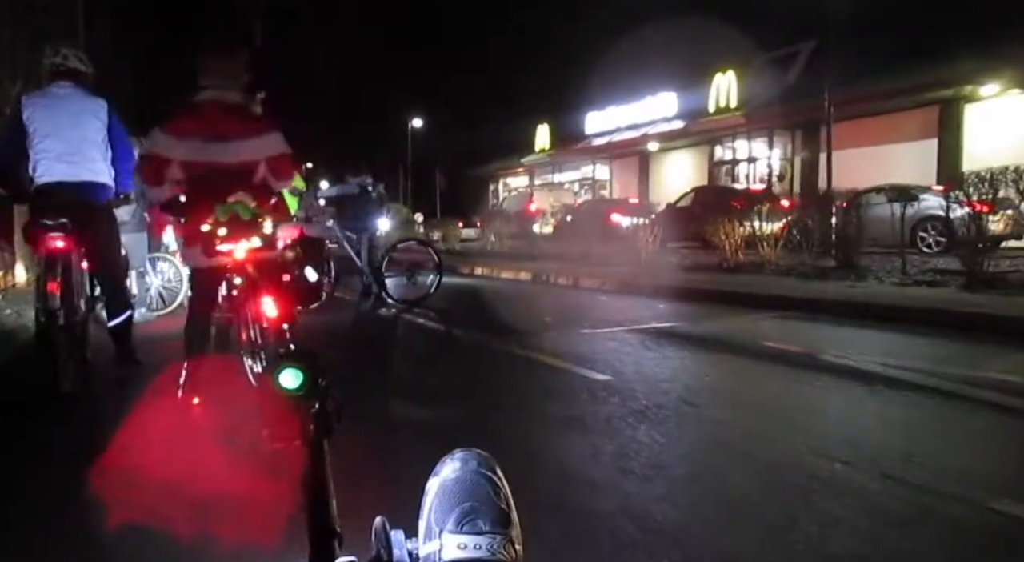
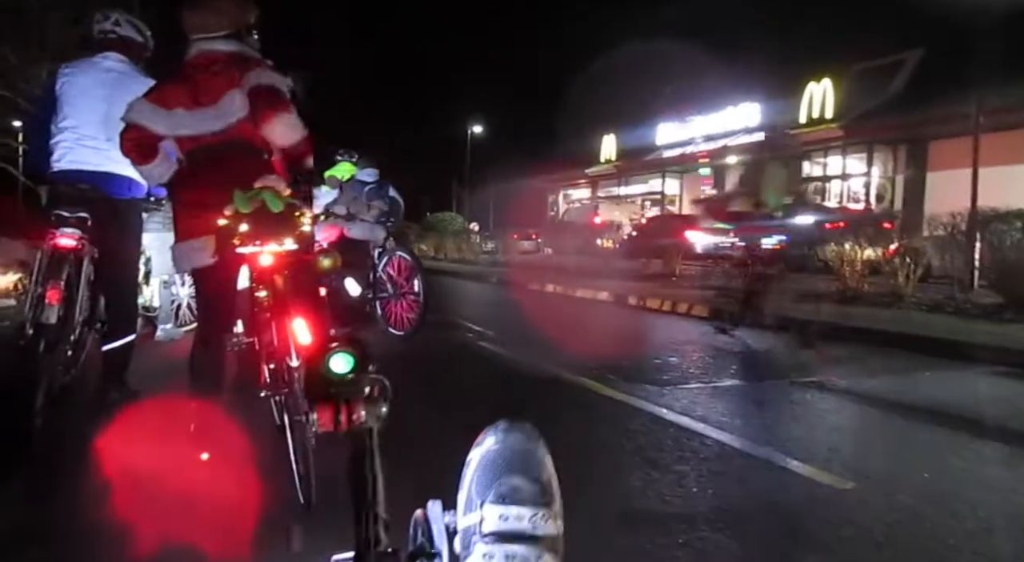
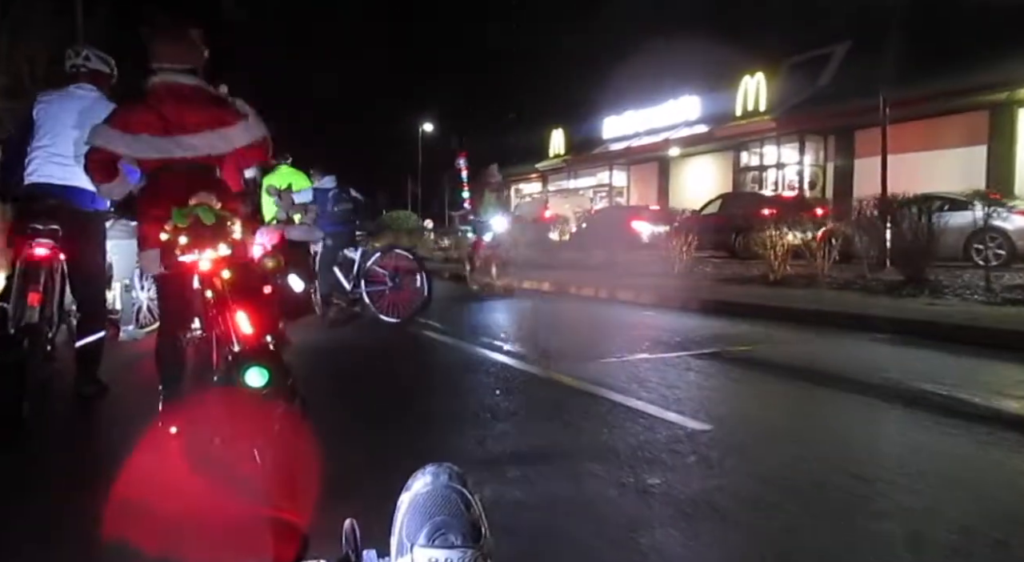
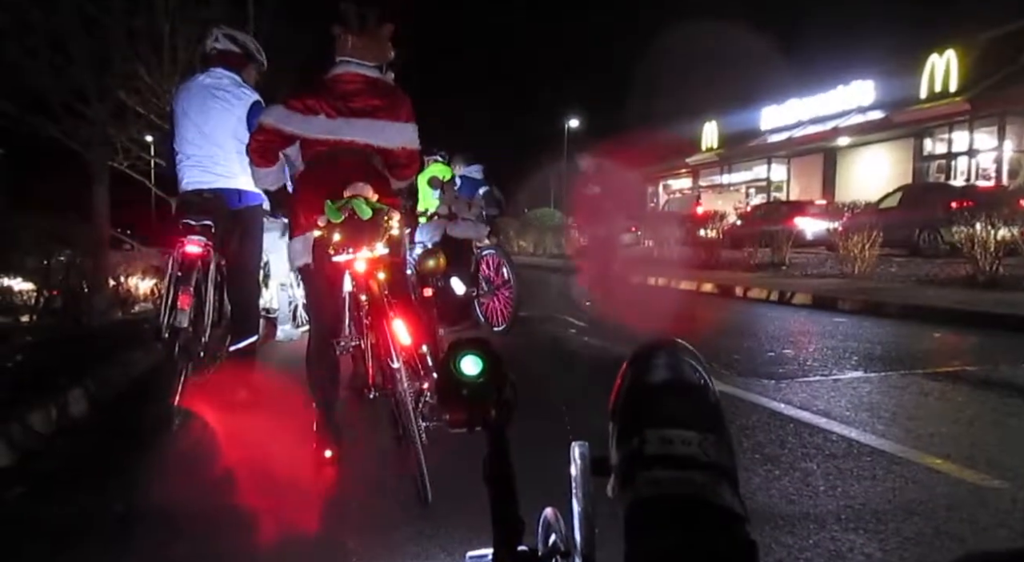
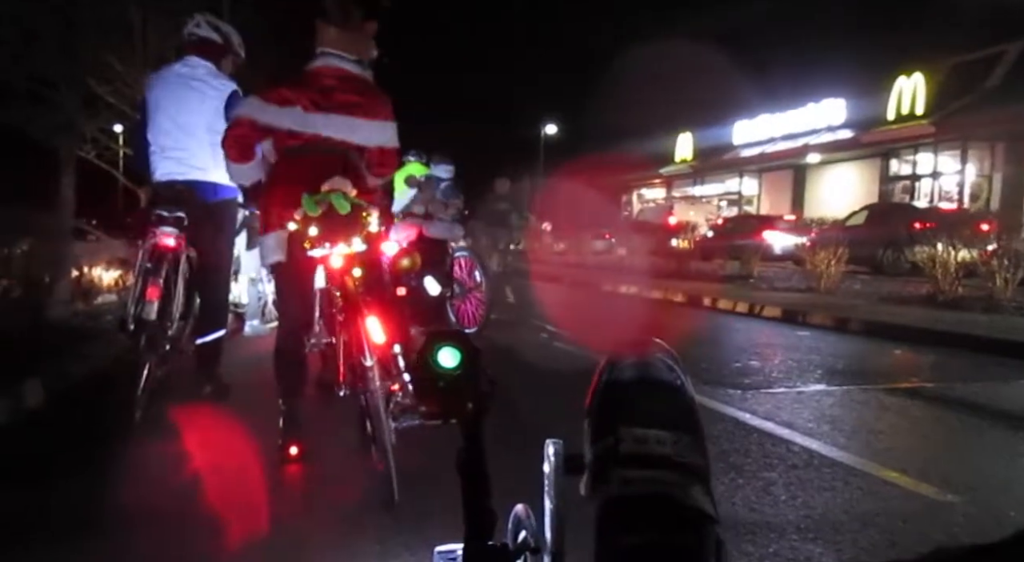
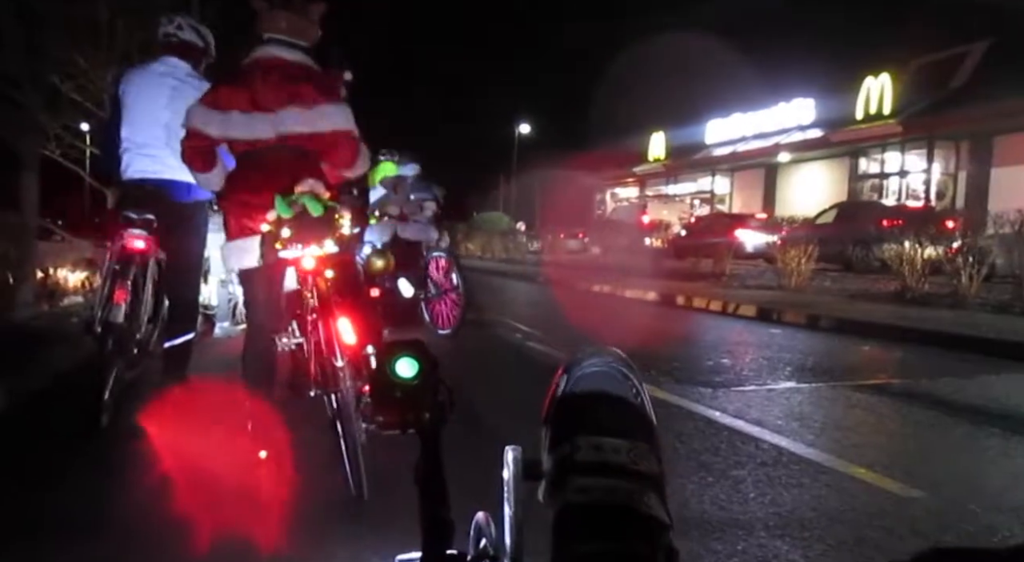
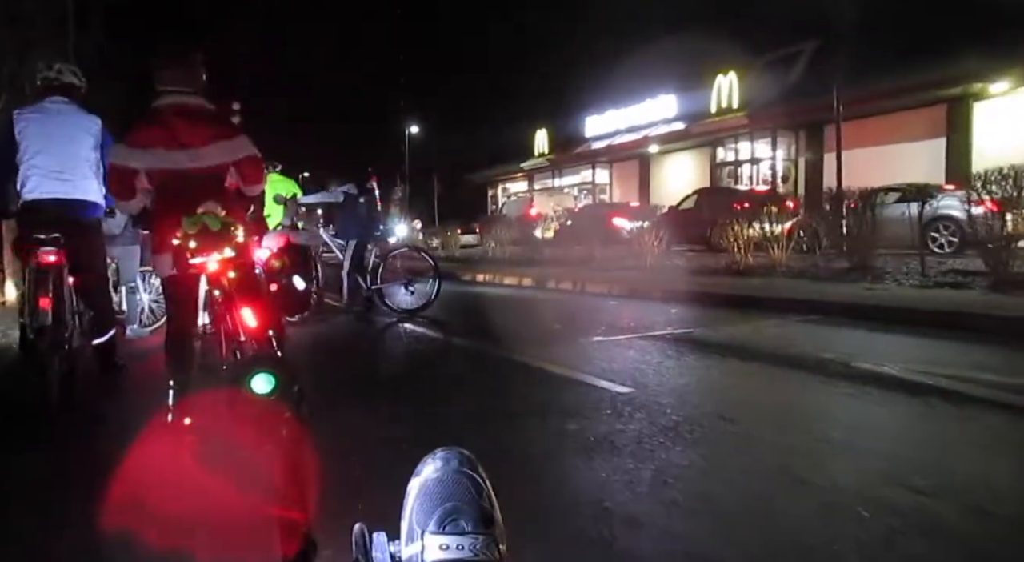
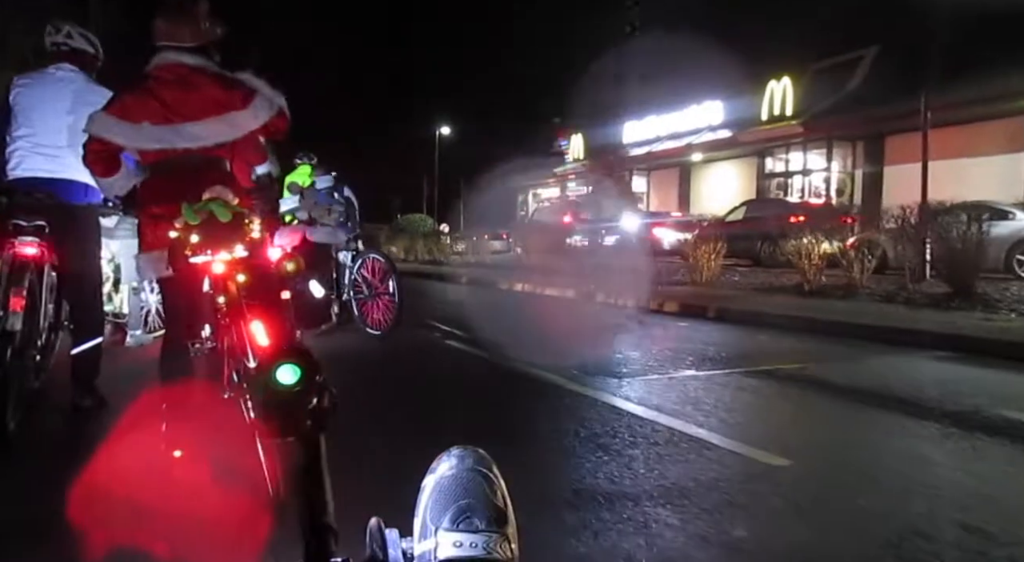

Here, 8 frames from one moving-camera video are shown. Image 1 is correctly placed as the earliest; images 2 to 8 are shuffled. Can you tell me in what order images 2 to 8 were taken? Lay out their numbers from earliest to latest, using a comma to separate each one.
7, 3, 8, 2, 6, 5, 4
